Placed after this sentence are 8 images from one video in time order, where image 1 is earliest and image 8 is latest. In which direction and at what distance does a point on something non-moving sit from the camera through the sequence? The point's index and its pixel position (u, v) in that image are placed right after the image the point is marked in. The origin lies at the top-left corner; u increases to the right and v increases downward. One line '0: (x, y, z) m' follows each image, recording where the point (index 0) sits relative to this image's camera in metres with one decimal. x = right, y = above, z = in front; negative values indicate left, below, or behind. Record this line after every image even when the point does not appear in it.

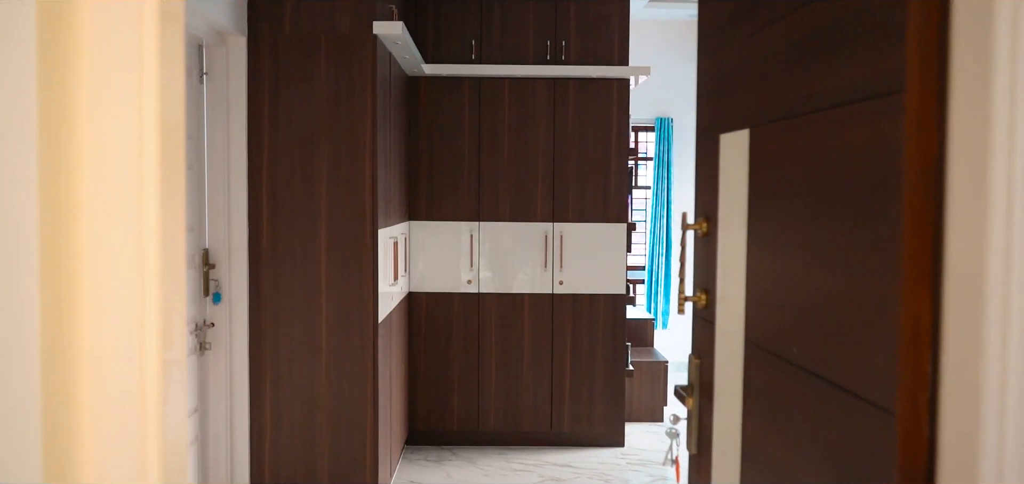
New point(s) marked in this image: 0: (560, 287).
0: (+0.2, -0.2, +4.2) m
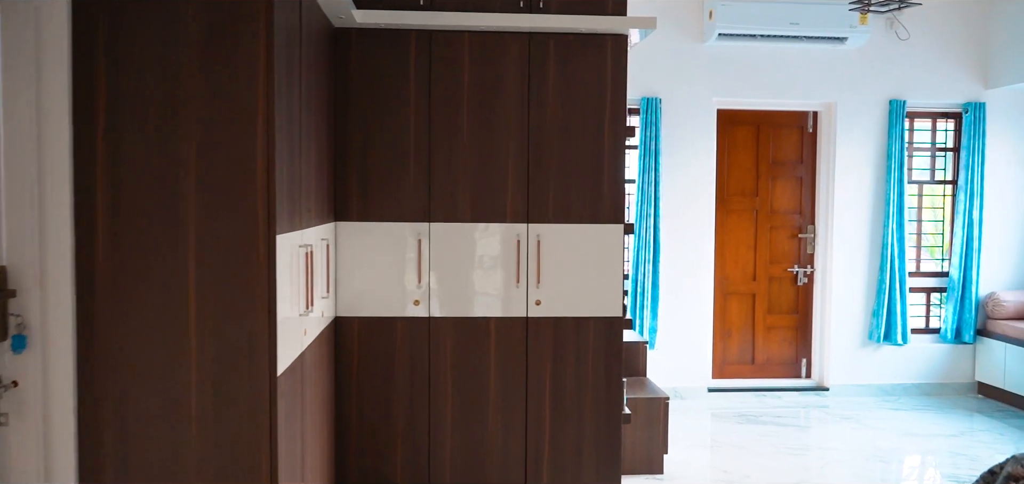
0: (+0.1, -0.3, +3.2) m
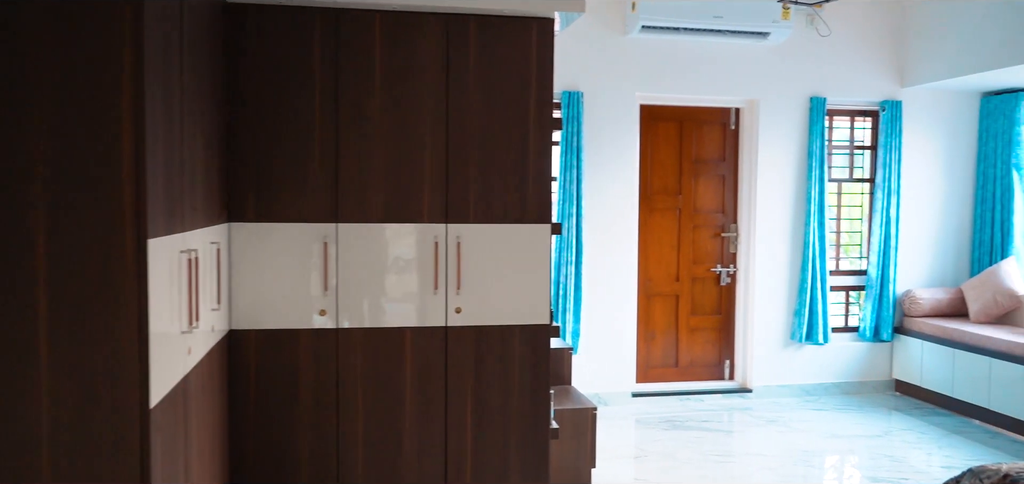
0: (-0.2, -0.3, +2.9) m
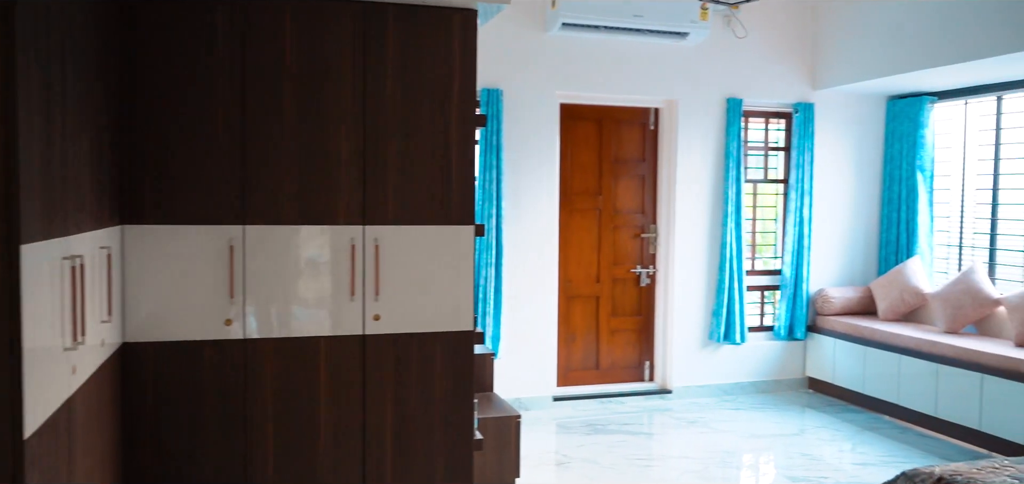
0: (-0.5, -0.3, +2.8) m
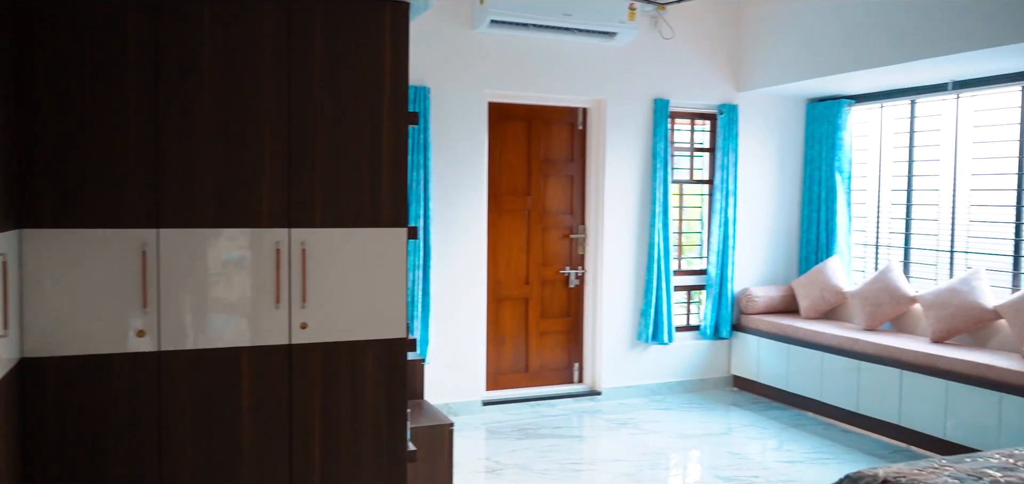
0: (-0.7, -0.3, +2.6) m
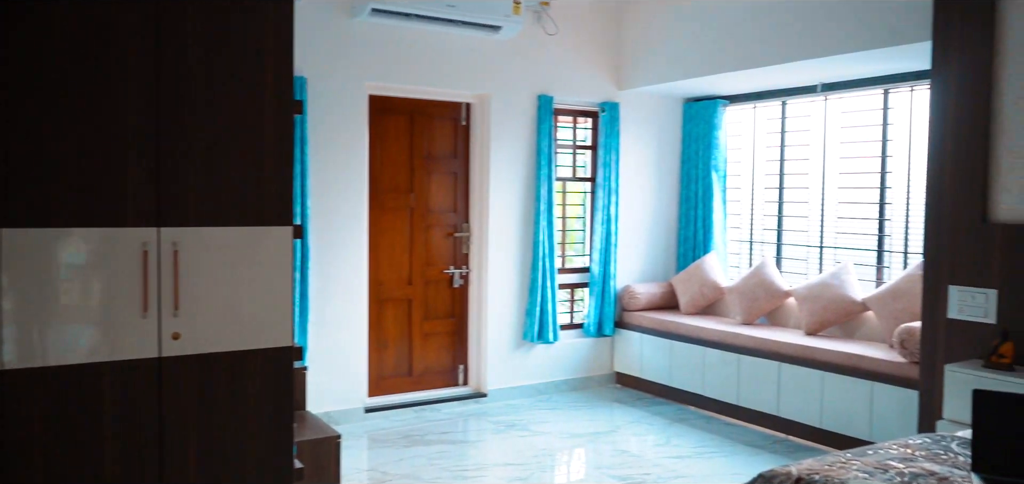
0: (-0.9, -0.3, +2.3) m
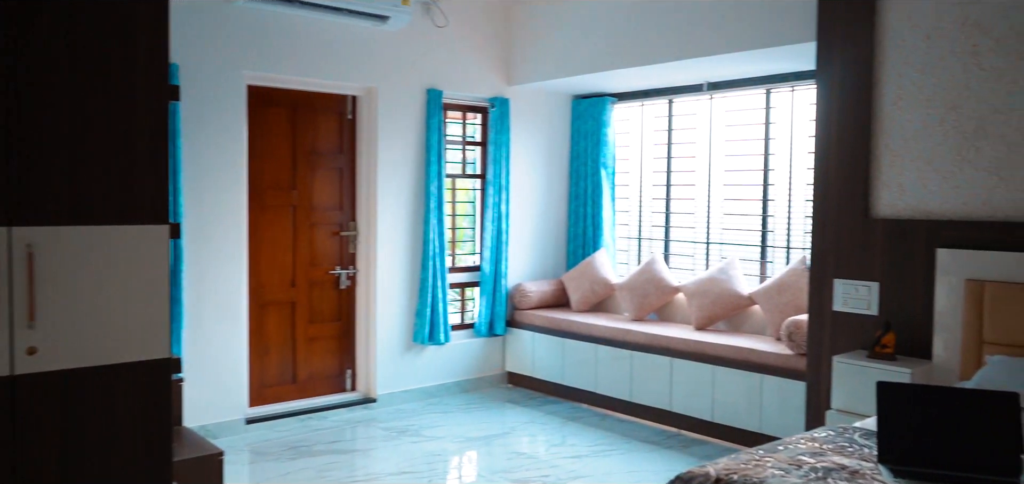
0: (-1.2, -0.3, +2.0) m
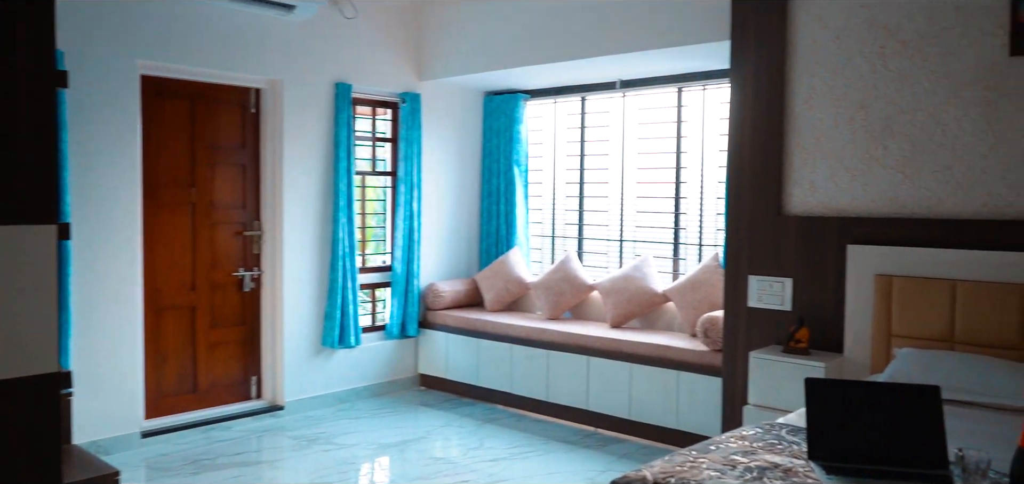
0: (-1.3, -0.3, +1.8) m
